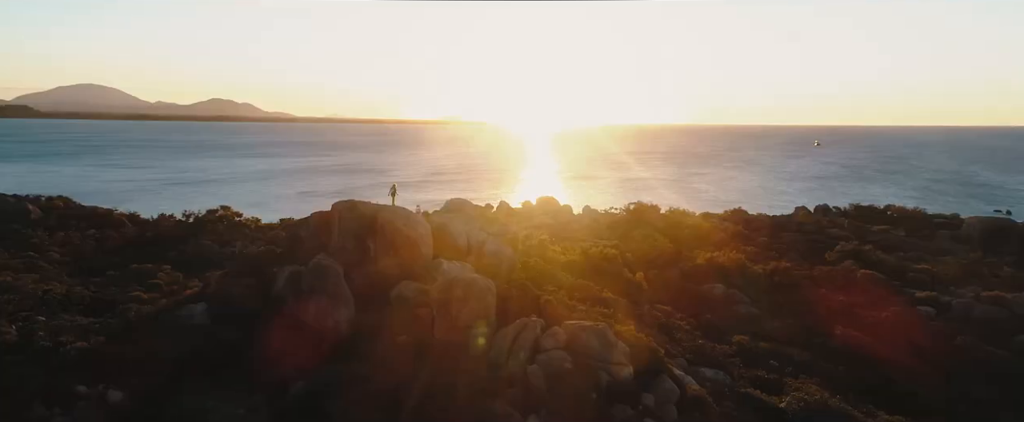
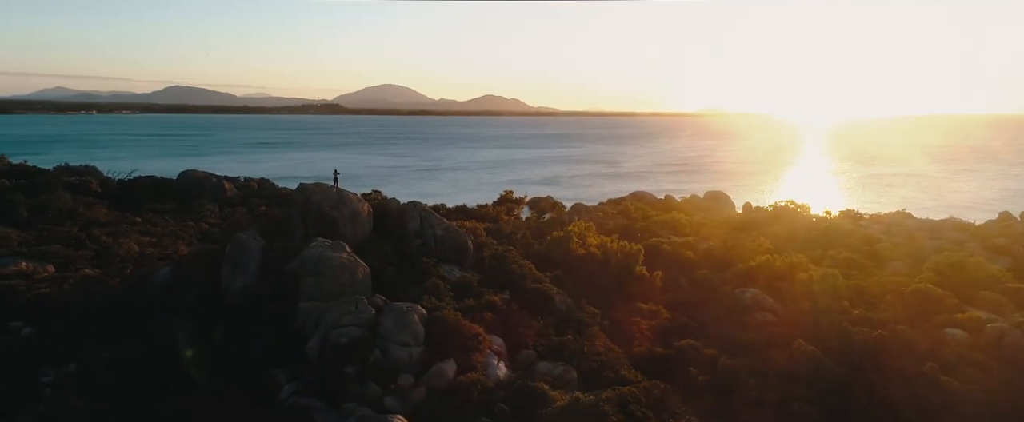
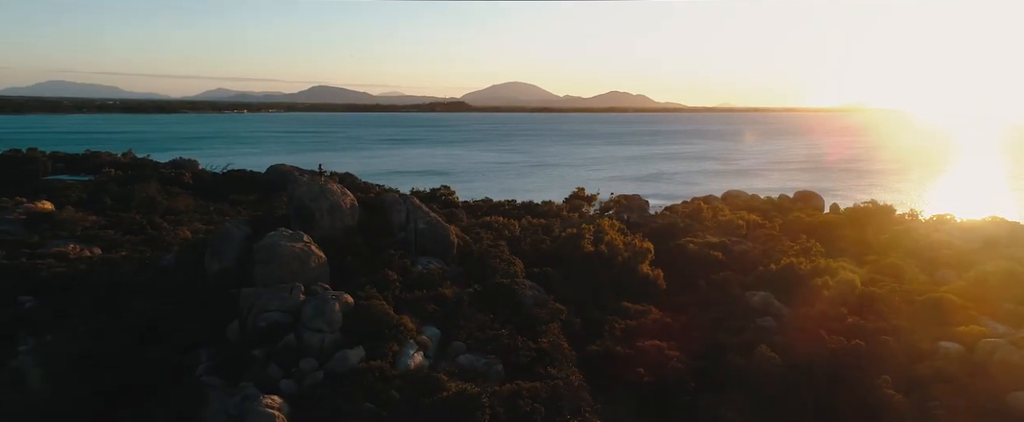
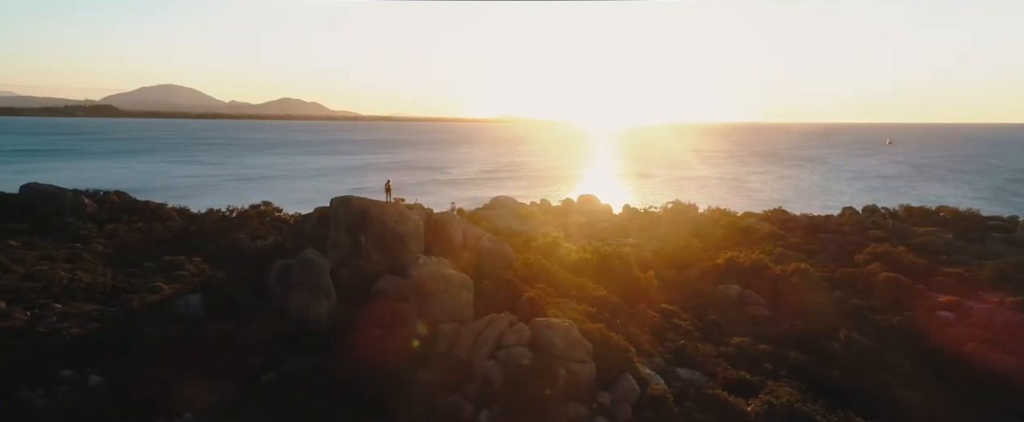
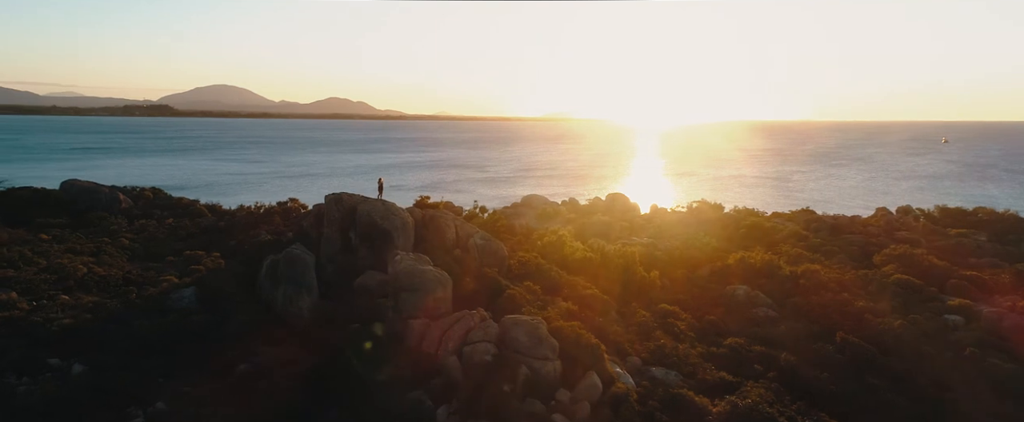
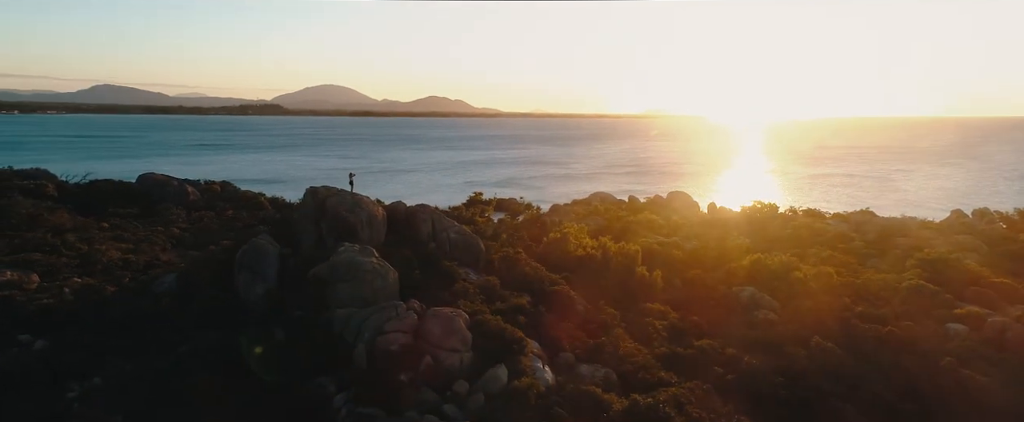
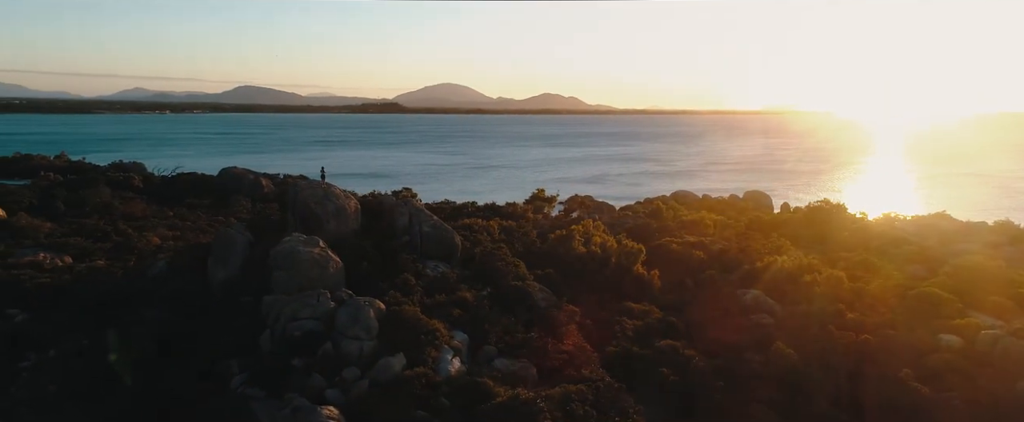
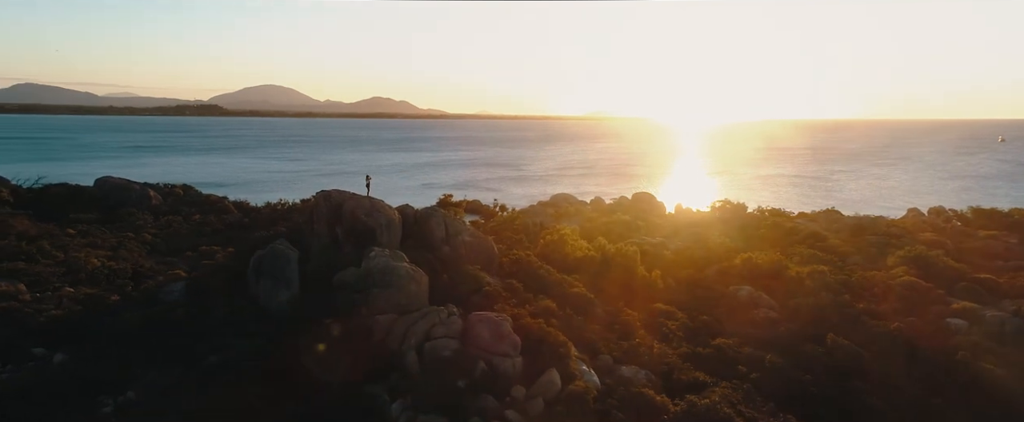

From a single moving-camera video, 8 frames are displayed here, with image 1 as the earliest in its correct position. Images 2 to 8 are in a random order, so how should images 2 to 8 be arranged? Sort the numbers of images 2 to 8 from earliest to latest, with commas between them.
4, 5, 8, 6, 2, 7, 3
